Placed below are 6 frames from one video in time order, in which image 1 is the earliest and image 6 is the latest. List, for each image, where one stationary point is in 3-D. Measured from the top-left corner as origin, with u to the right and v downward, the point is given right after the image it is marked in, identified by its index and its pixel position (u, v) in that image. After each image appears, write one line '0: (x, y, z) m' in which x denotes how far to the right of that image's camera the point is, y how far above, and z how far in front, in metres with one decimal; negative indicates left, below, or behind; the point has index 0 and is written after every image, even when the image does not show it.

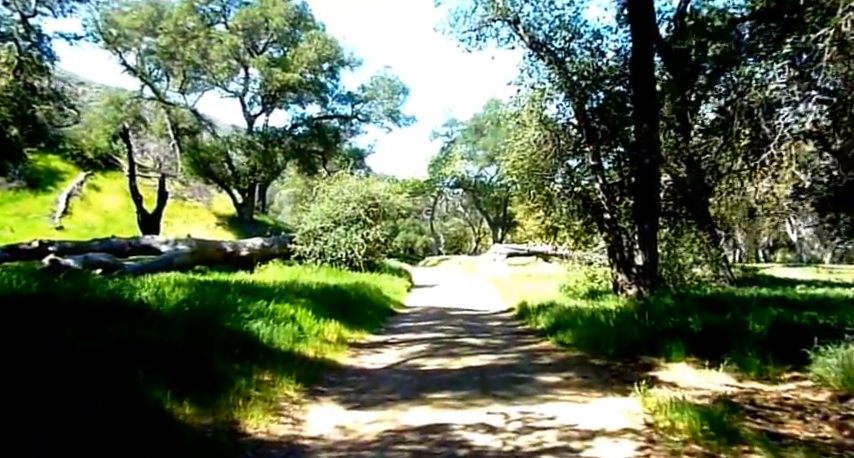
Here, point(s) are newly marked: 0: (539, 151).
0: (+2.7, +1.9, +18.6) m
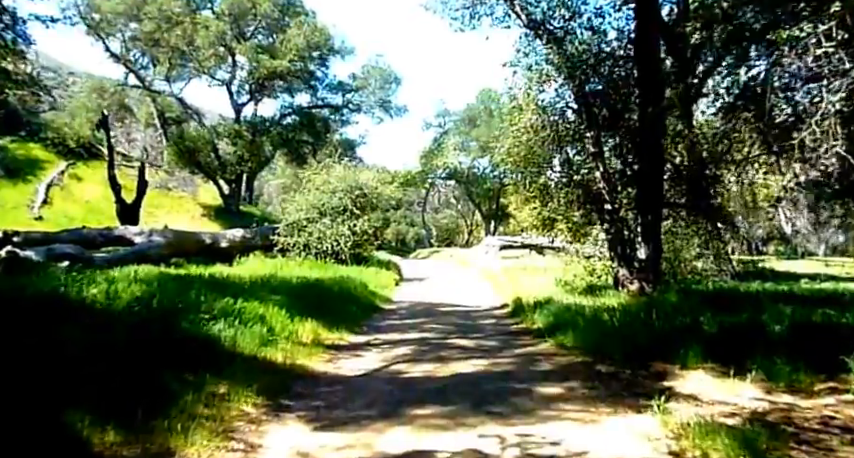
0: (+2.5, +2.1, +17.5) m
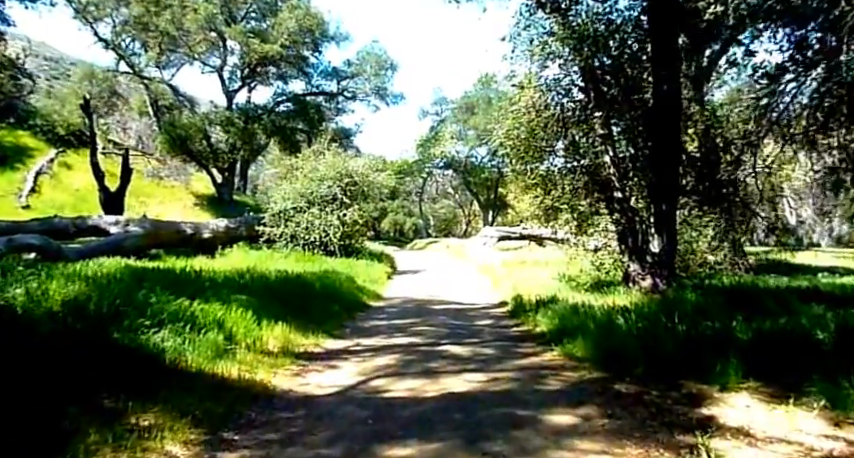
0: (+2.3, +2.3, +16.0) m
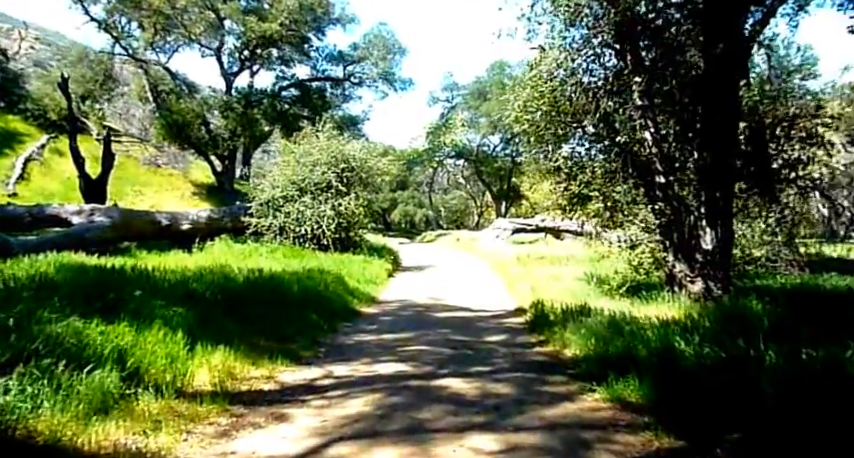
0: (+2.3, +2.4, +13.3) m
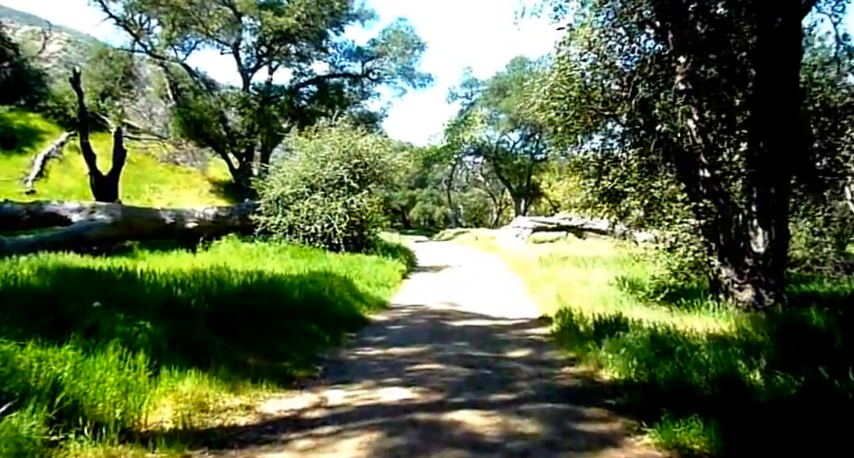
0: (+2.6, +2.4, +12.1) m
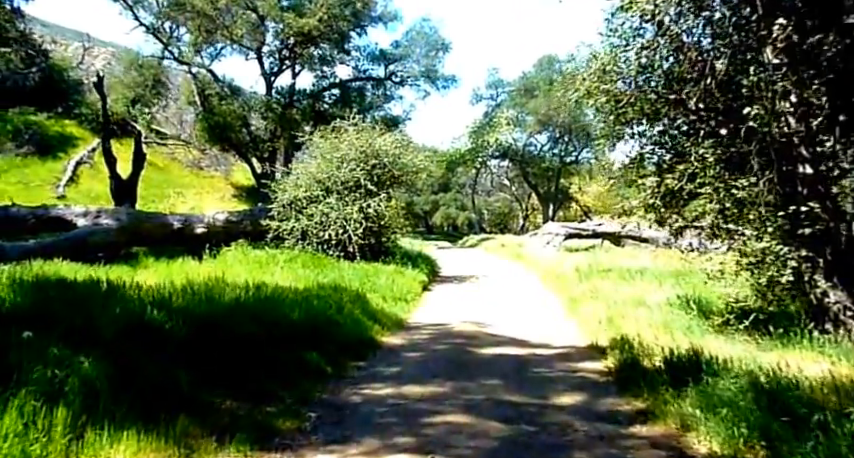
0: (+2.9, +2.3, +10.1) m
